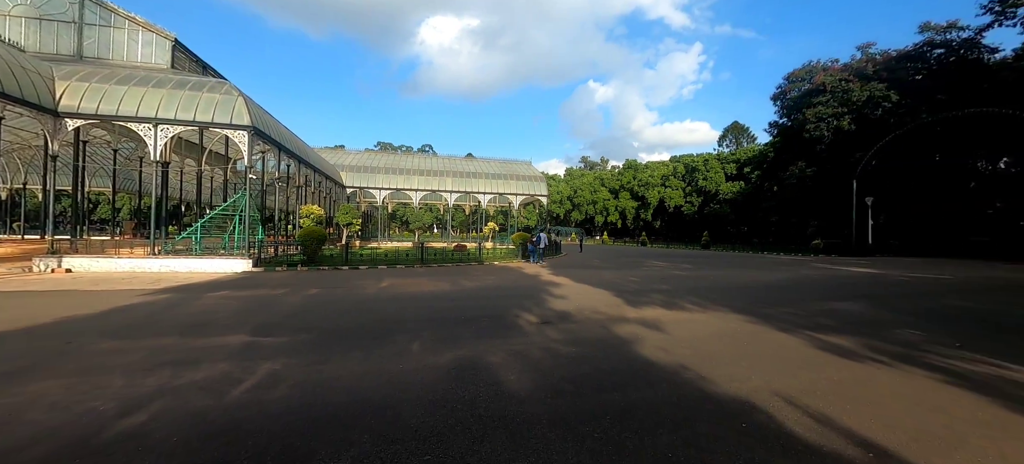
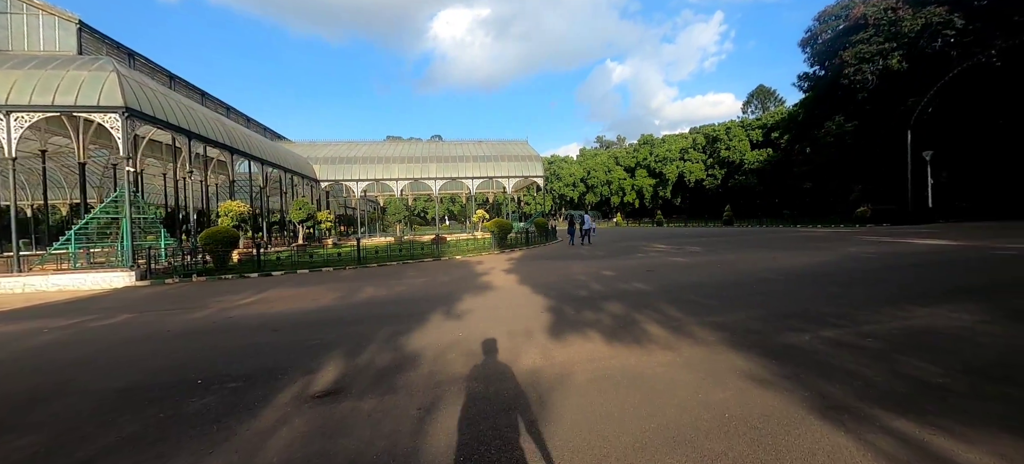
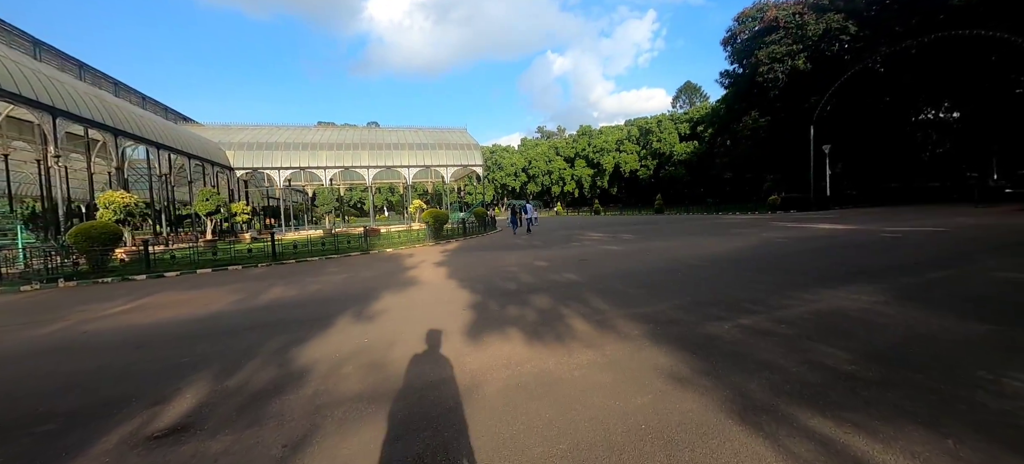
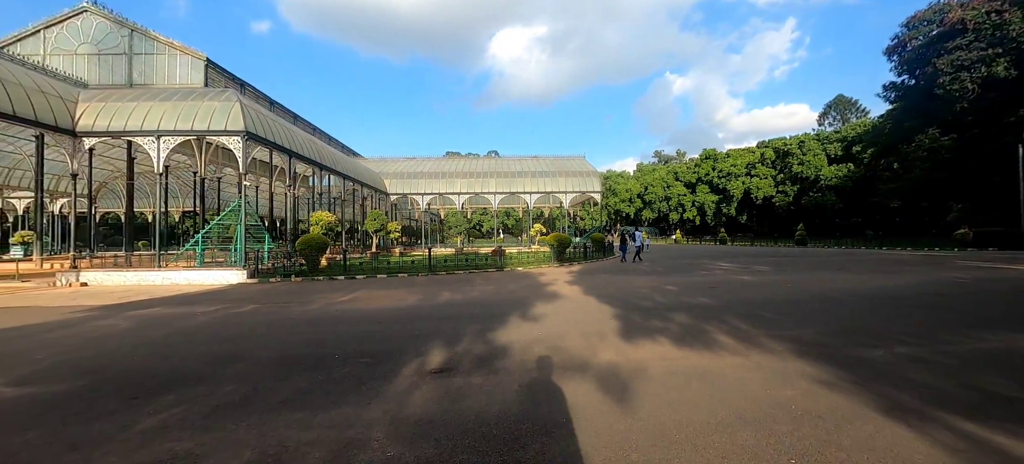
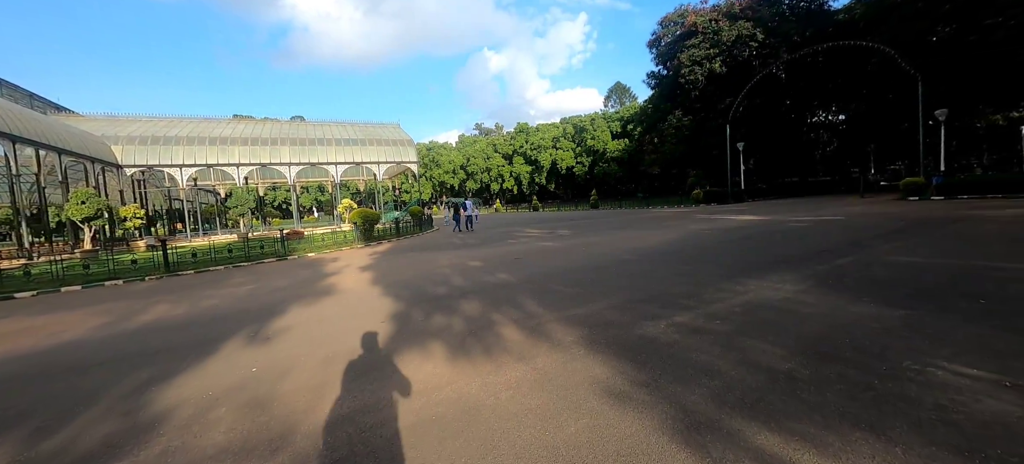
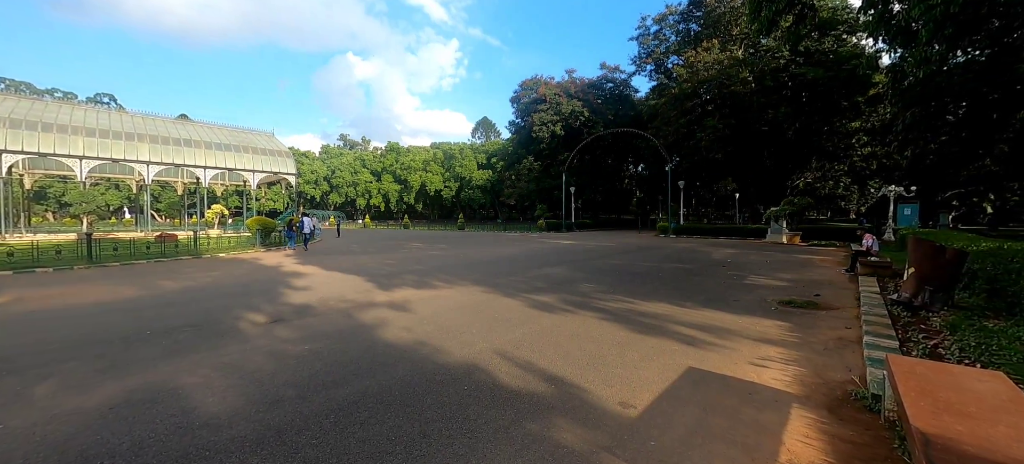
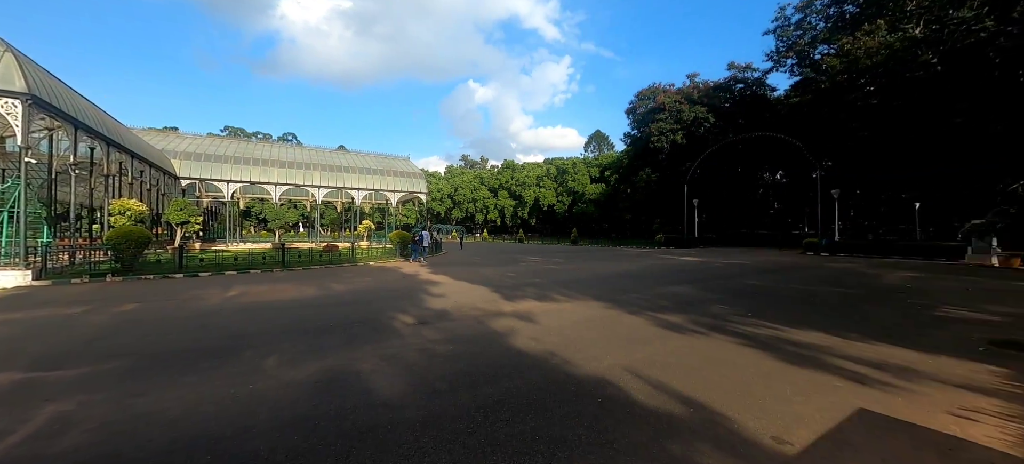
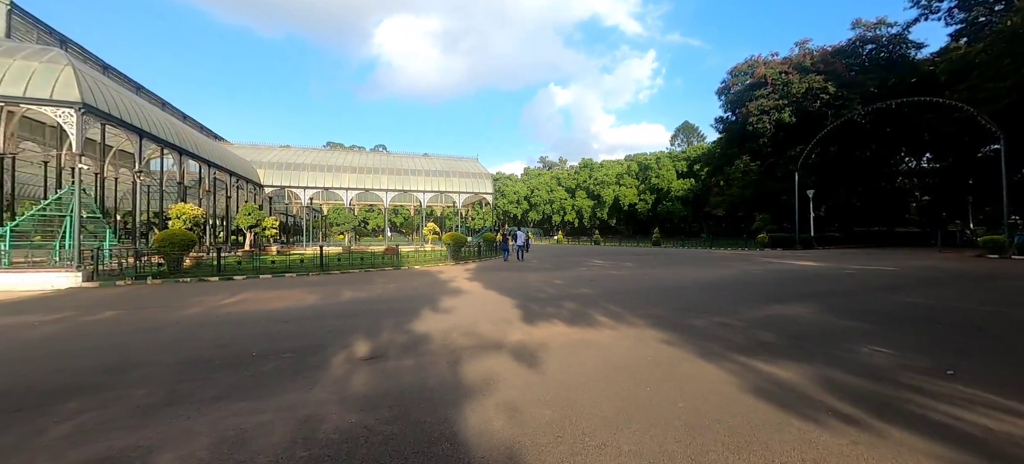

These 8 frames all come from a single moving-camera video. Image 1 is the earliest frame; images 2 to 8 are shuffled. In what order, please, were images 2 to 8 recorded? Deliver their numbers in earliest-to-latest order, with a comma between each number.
7, 6, 8, 4, 2, 3, 5
